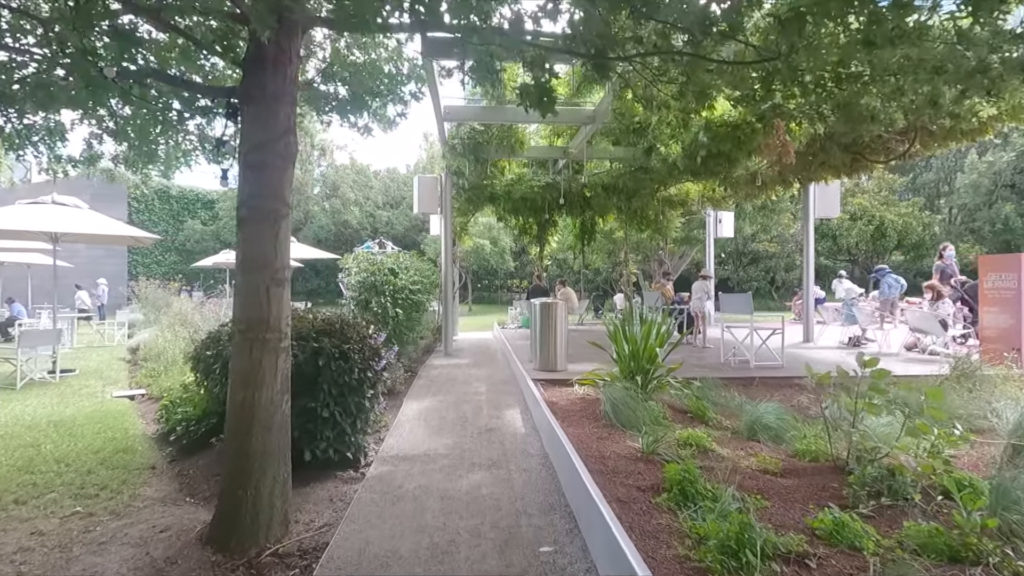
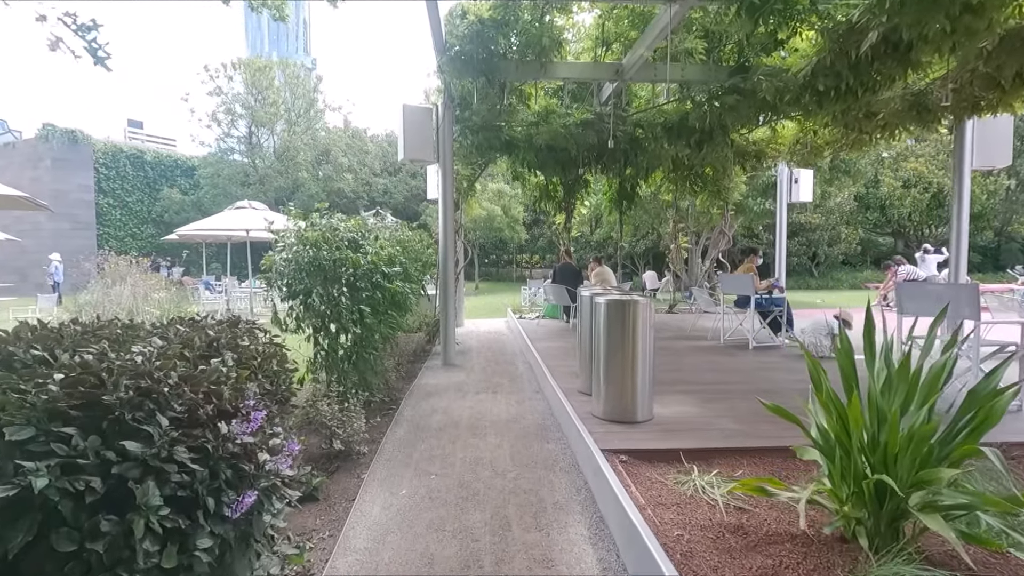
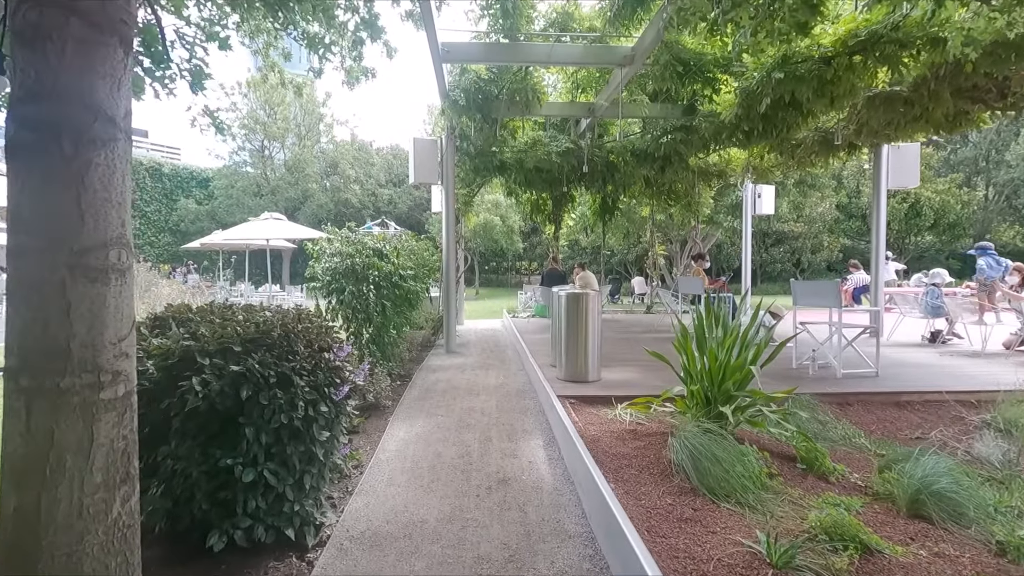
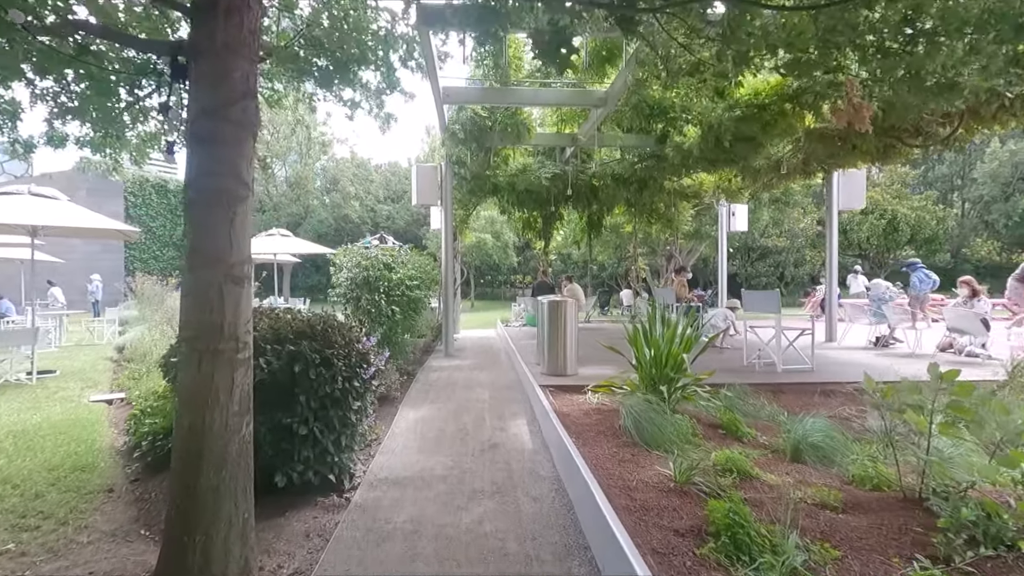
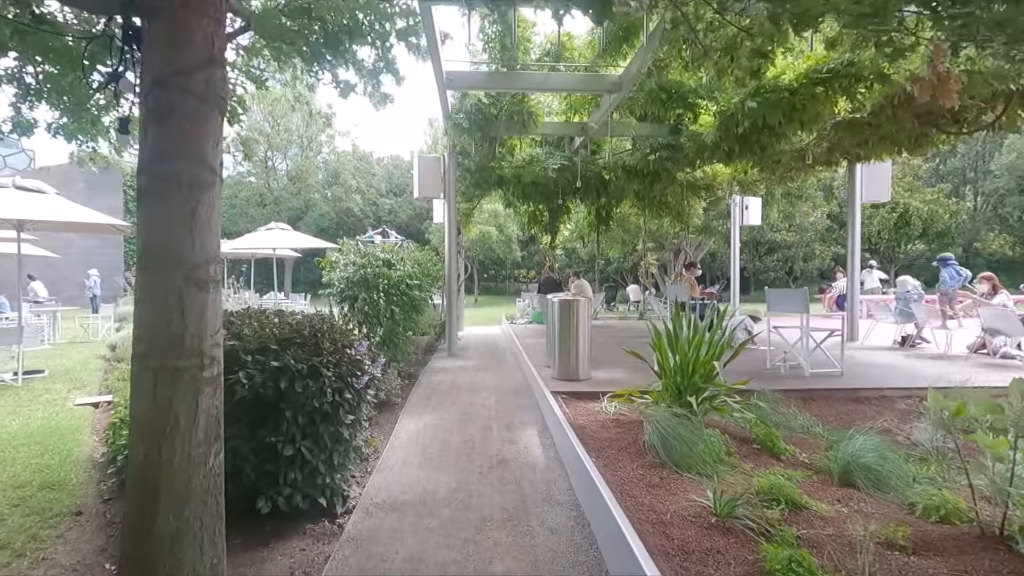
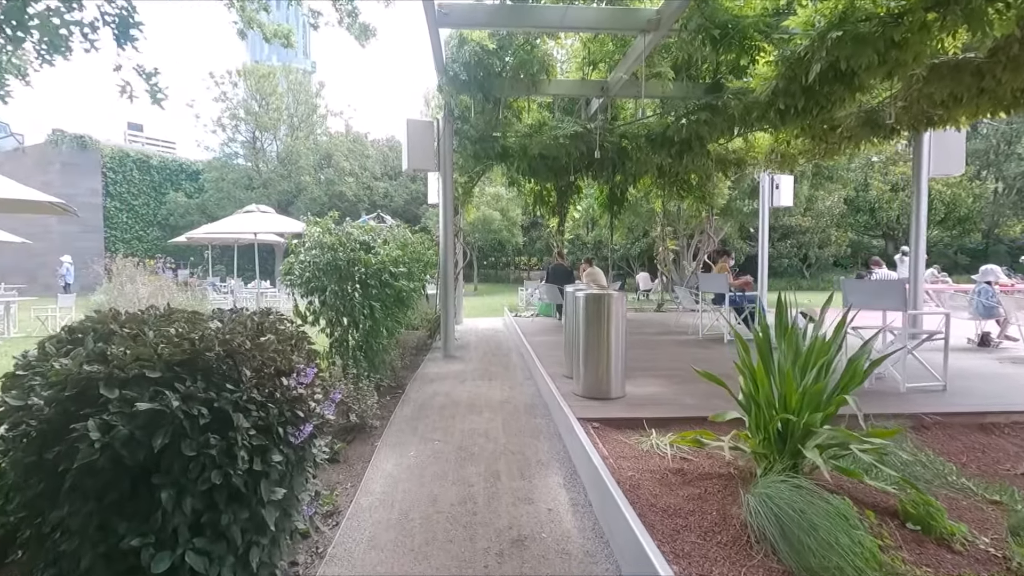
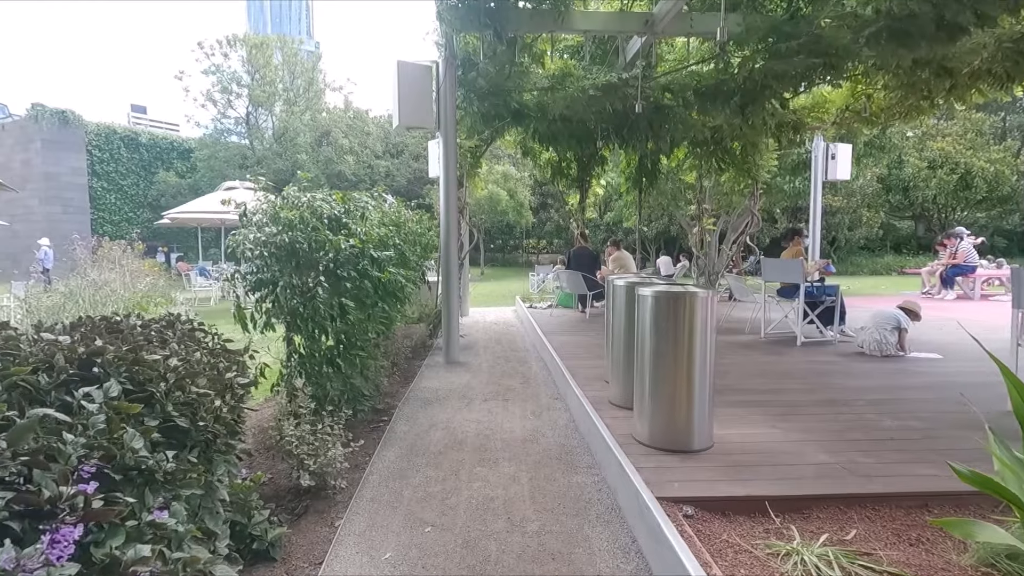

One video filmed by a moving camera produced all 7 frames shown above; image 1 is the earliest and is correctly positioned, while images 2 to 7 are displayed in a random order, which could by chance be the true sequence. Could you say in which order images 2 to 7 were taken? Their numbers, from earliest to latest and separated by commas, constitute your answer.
4, 5, 3, 6, 2, 7
